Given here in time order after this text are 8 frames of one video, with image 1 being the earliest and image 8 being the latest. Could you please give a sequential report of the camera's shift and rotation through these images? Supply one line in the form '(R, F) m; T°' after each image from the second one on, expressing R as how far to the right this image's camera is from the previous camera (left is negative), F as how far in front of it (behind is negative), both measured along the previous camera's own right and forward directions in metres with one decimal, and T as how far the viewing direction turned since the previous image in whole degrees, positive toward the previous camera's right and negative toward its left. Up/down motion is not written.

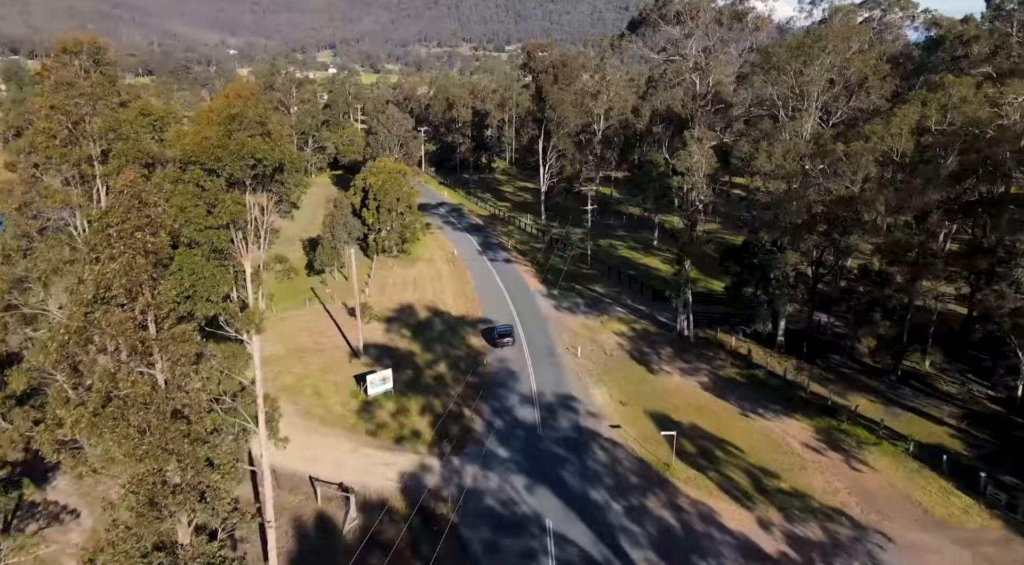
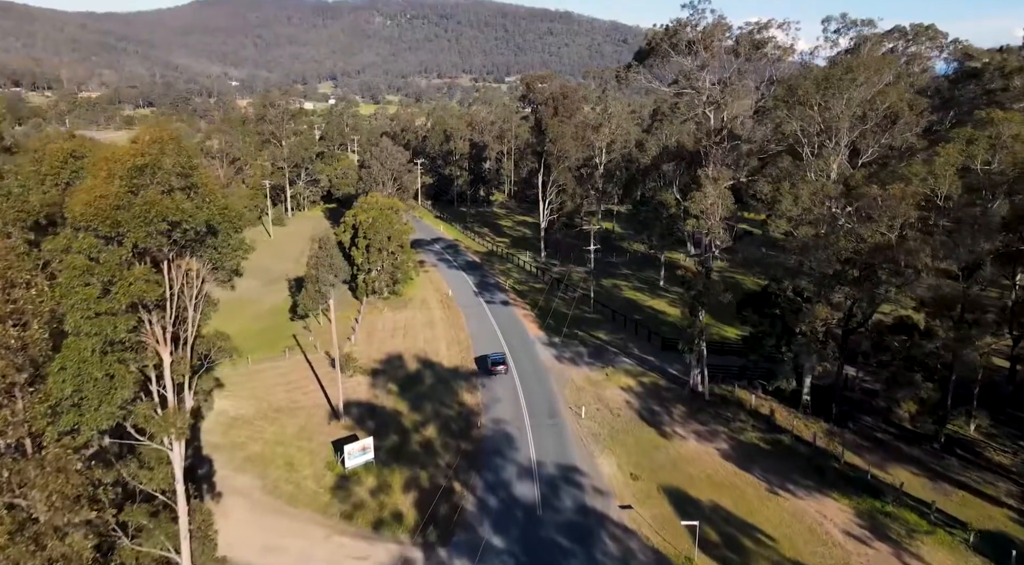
(+0.1, +3.0) m; 0°
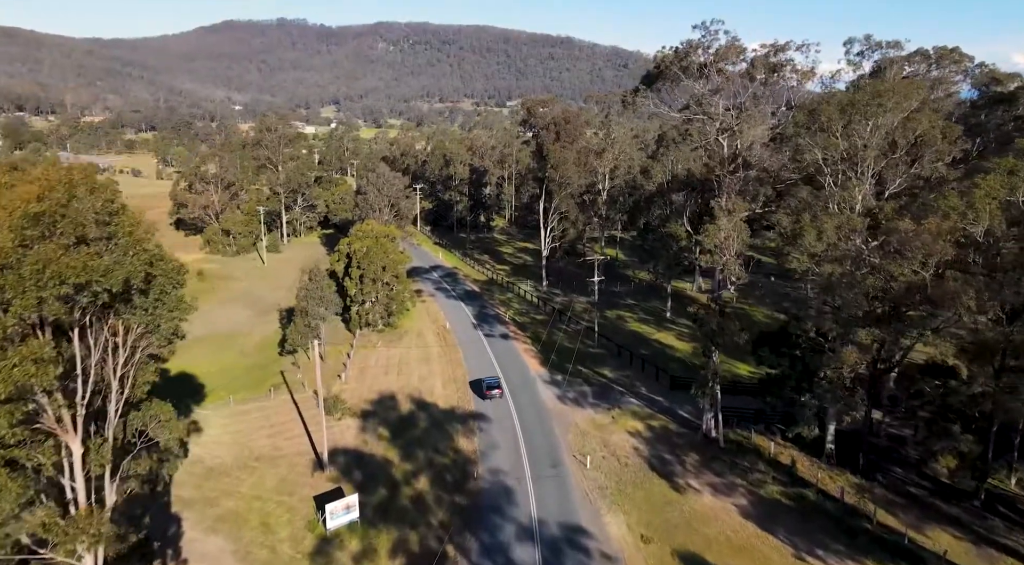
(+0.1, +2.0) m; 0°
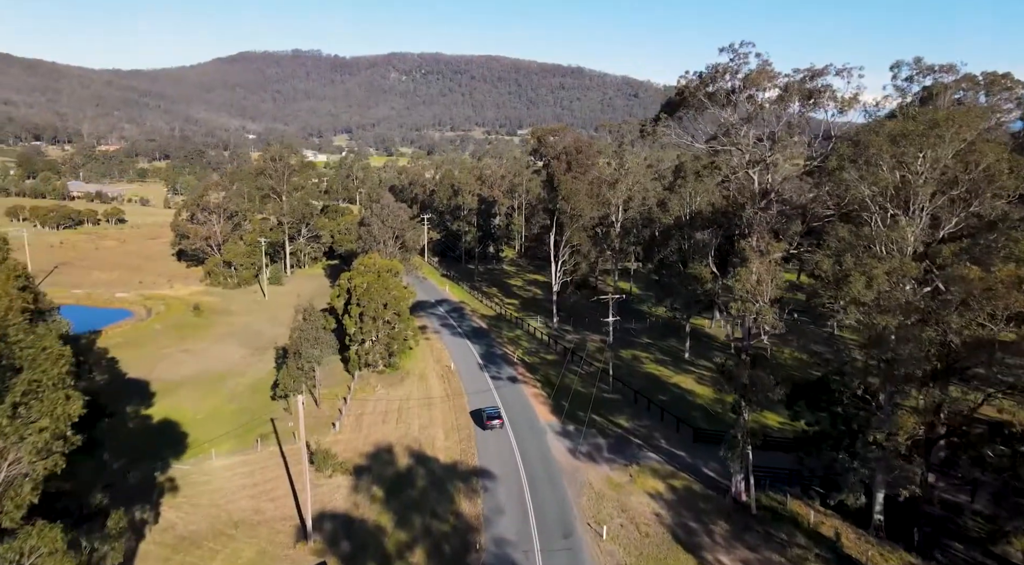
(+0.1, +2.6) m; -1°
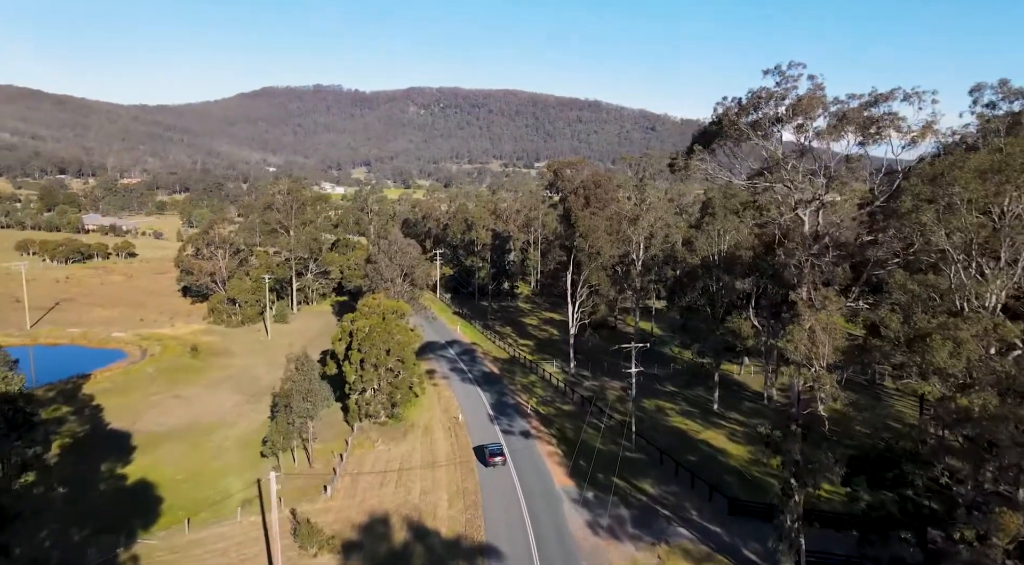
(+0.2, +3.3) m; -1°
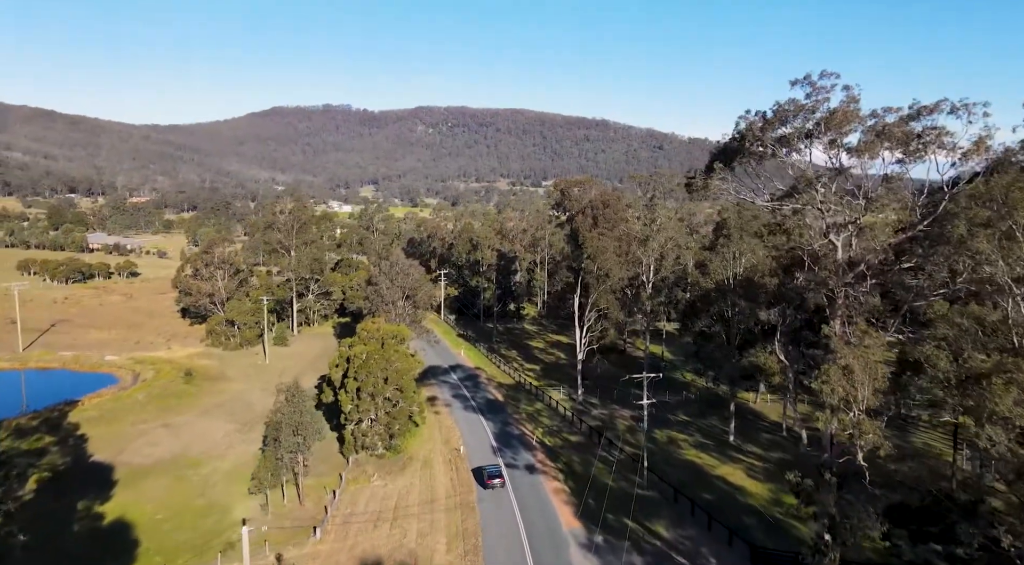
(+0.2, +1.9) m; -1°
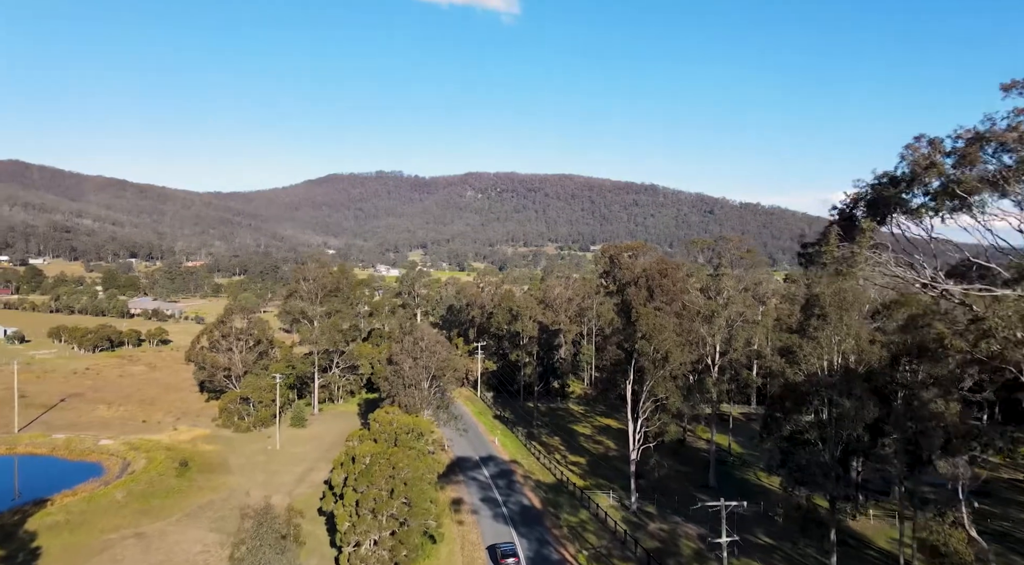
(+0.5, +7.0) m; -4°
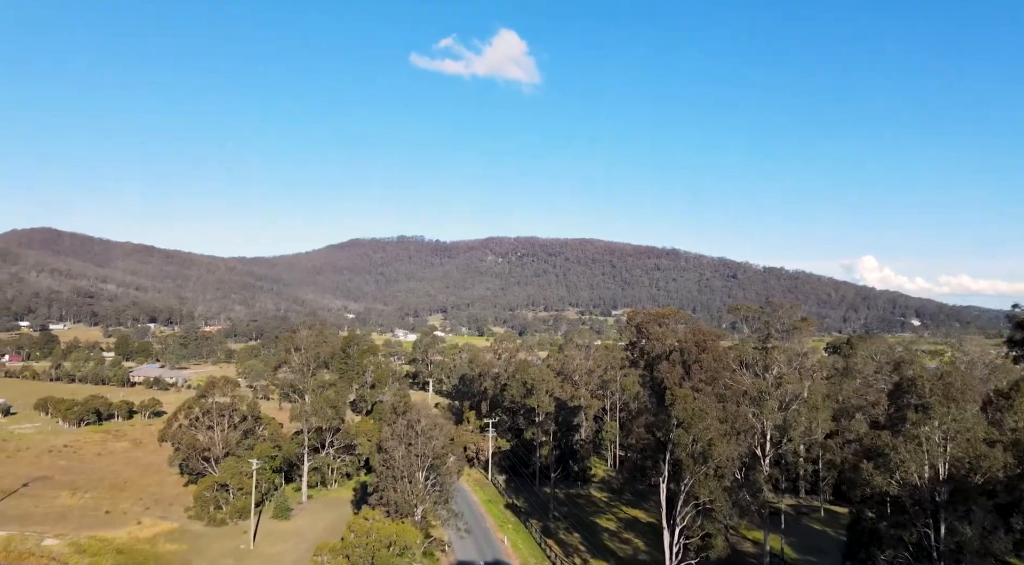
(+0.6, +6.5) m; -2°
